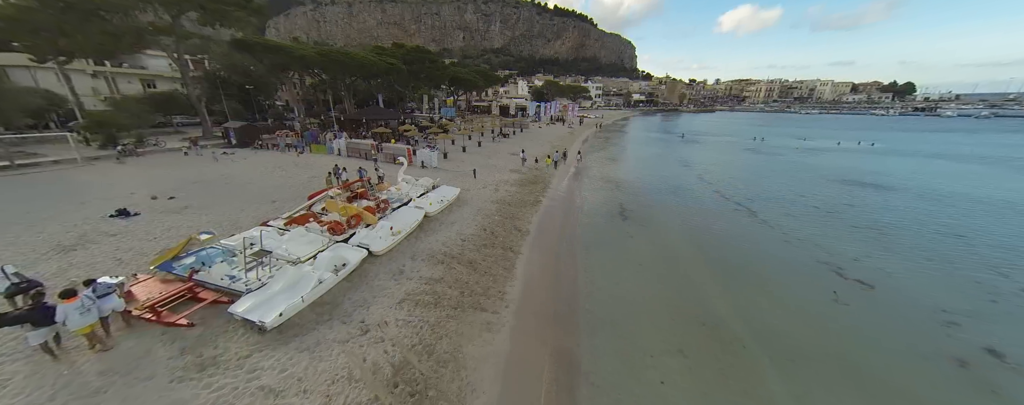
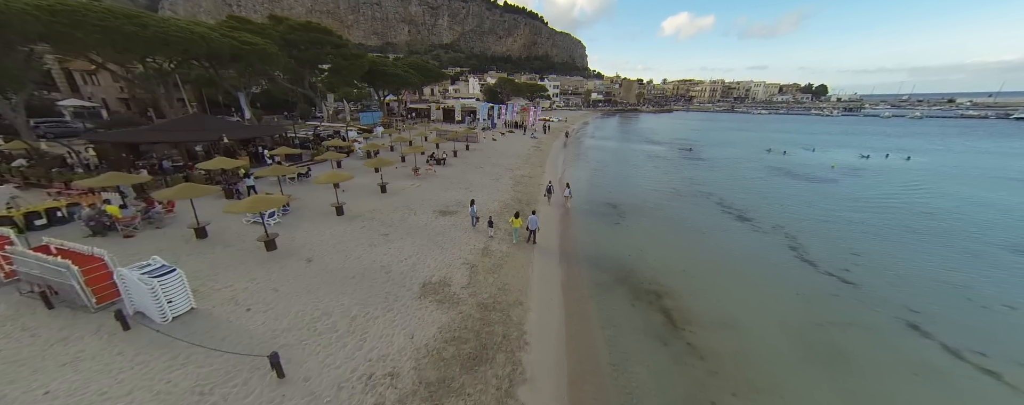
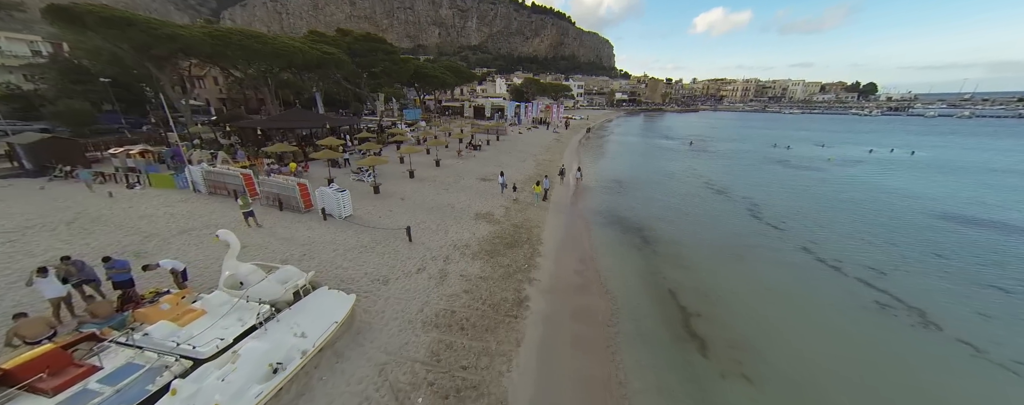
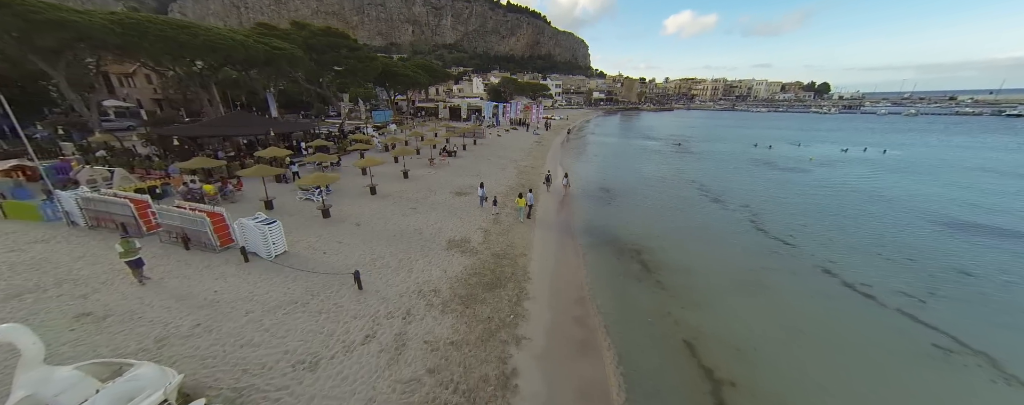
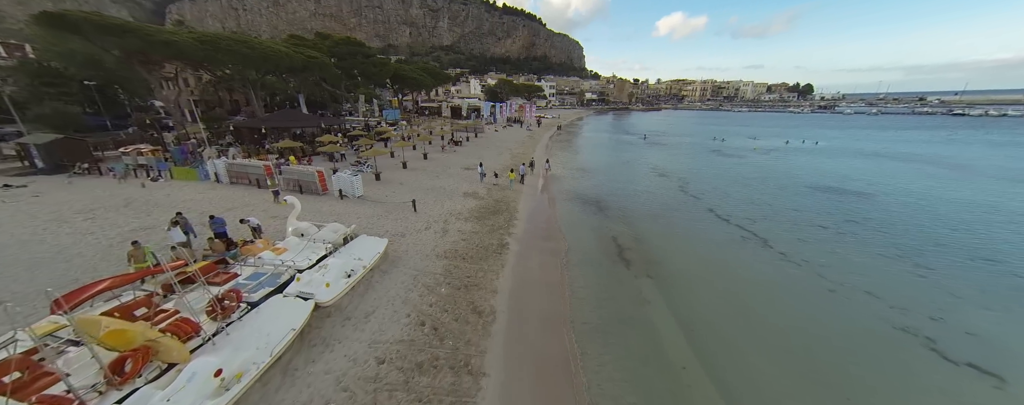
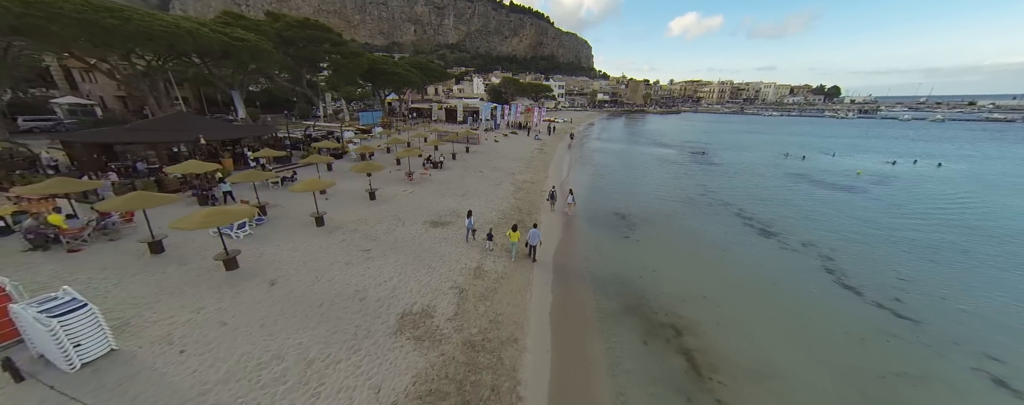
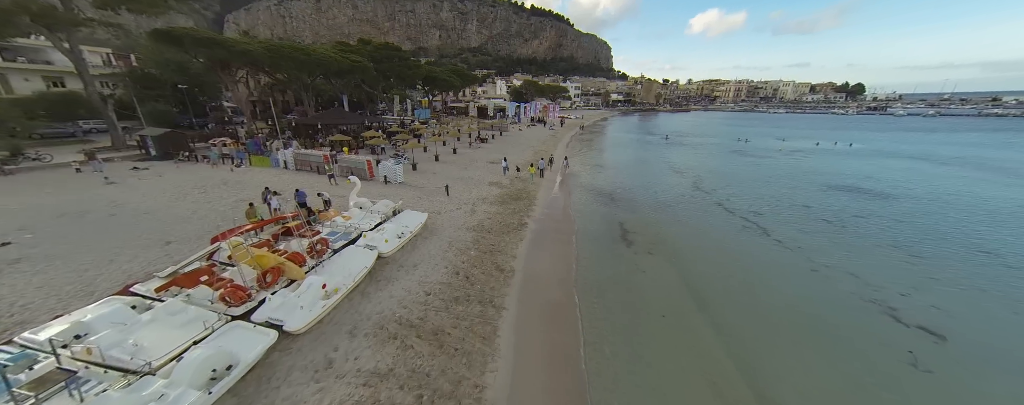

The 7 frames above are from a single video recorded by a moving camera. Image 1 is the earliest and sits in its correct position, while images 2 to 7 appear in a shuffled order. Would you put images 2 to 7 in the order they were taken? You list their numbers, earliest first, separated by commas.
7, 5, 3, 4, 2, 6
